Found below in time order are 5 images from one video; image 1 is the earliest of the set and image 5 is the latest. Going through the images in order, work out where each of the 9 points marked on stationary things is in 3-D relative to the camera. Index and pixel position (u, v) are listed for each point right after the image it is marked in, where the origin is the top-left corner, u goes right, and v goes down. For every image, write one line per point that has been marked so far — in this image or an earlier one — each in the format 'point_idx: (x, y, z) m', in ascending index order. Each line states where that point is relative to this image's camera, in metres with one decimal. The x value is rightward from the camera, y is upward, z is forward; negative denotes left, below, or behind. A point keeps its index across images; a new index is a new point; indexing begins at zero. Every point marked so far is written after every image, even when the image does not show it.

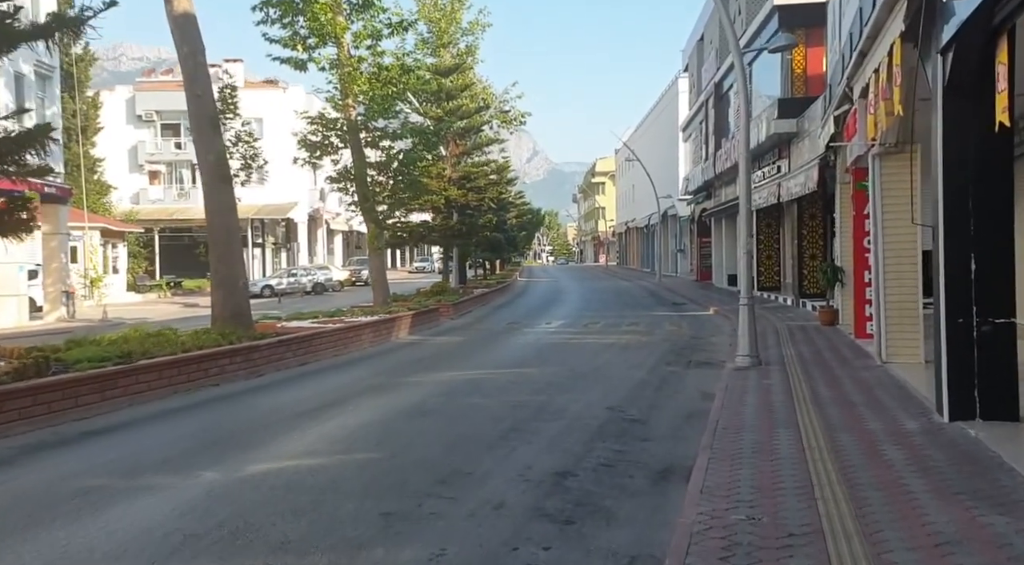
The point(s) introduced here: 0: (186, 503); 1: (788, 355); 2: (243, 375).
0: (-2.3, -1.6, +6.7) m
1: (+4.5, -1.2, +15.4) m
2: (-3.8, -1.3, +13.5) m
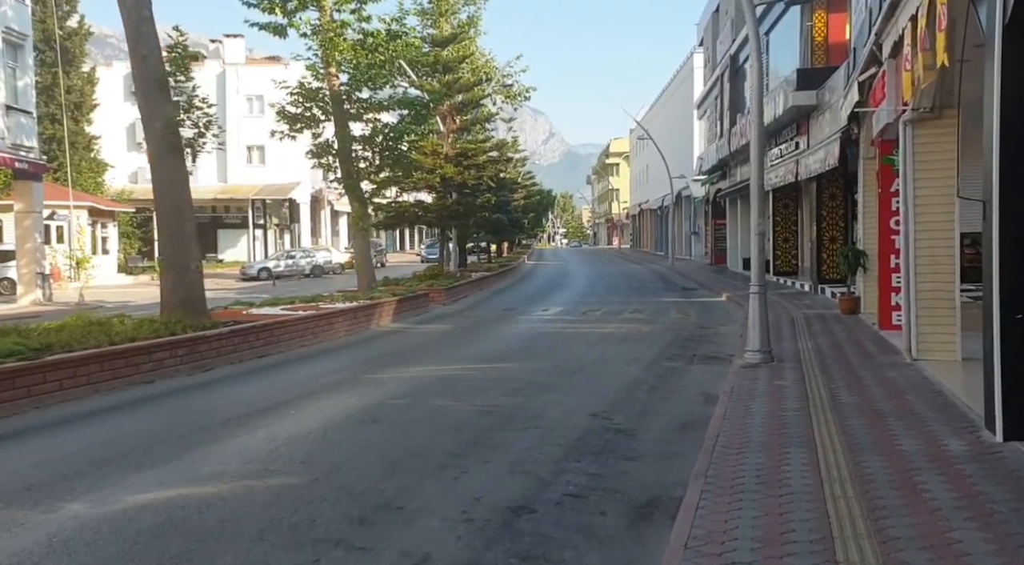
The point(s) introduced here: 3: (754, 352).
0: (-2.7, -1.5, +5.2) m
1: (+4.2, -1.0, +13.8) m
2: (-4.1, -1.1, +11.9) m
3: (+3.2, -0.9, +12.5) m
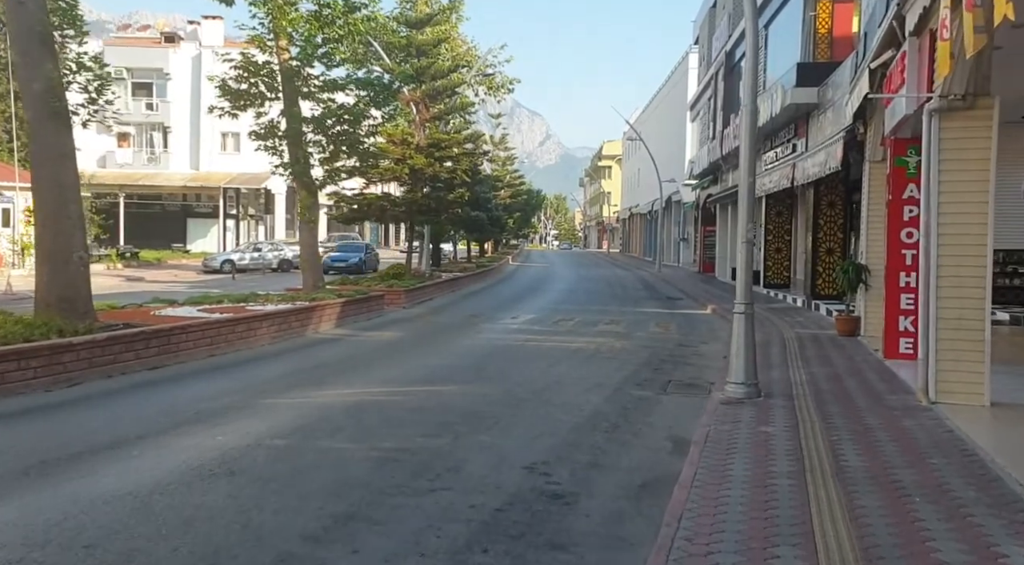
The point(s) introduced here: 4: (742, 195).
0: (-3.3, -1.5, +3.0) m
1: (+3.5, -1.2, +11.6) m
2: (-4.8, -1.1, +9.7) m
3: (+2.4, -1.1, +10.4) m
4: (+2.6, +1.0, +10.8) m
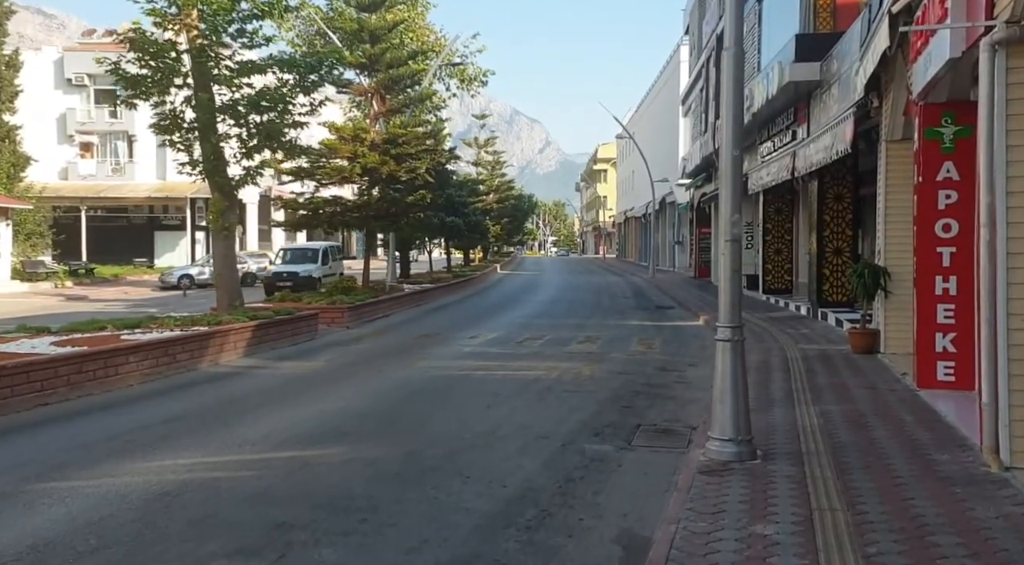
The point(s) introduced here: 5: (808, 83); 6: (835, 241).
0: (-4.2, -1.7, 0.0) m
1: (+2.7, -1.3, +8.7) m
2: (-5.6, -1.3, +6.8) m
3: (+1.6, -1.2, +7.4) m
4: (+1.8, +0.9, +7.9) m
5: (+5.9, +3.9, +18.9) m
6: (+6.8, +0.9, +20.0) m
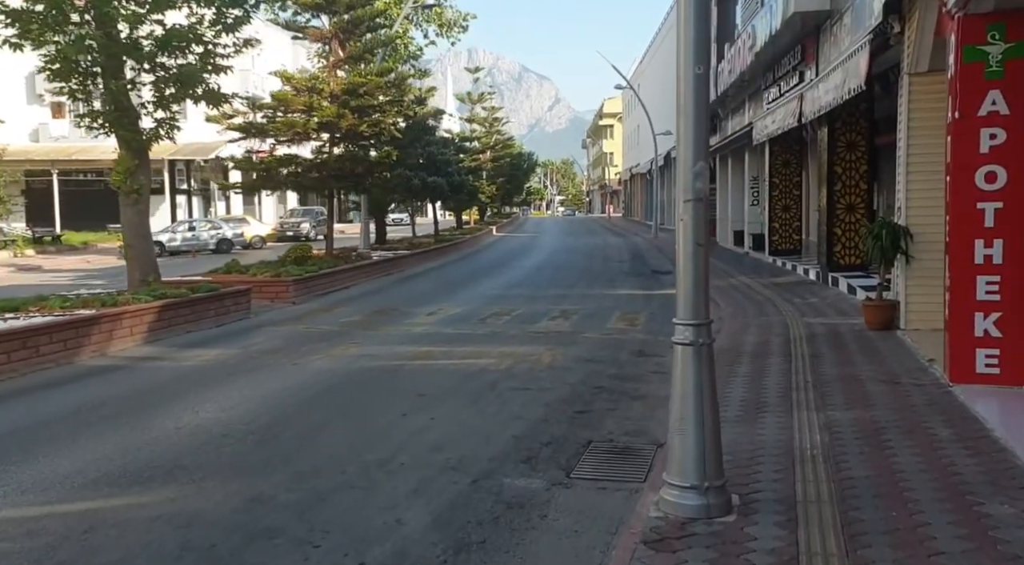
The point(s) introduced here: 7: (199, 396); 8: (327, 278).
0: (-5.0, -1.9, -2.1) m
1: (+2.0, -1.1, +6.4) m
2: (-6.3, -1.3, +4.6) m
3: (+0.9, -1.1, +5.2) m
4: (+1.0, +1.0, +5.5) m
5: (+5.2, +4.6, +16.3) m
6: (+6.2, +1.6, +17.6) m
7: (-3.0, -1.1, +9.3) m
8: (-3.7, +0.1, +18.8) m
